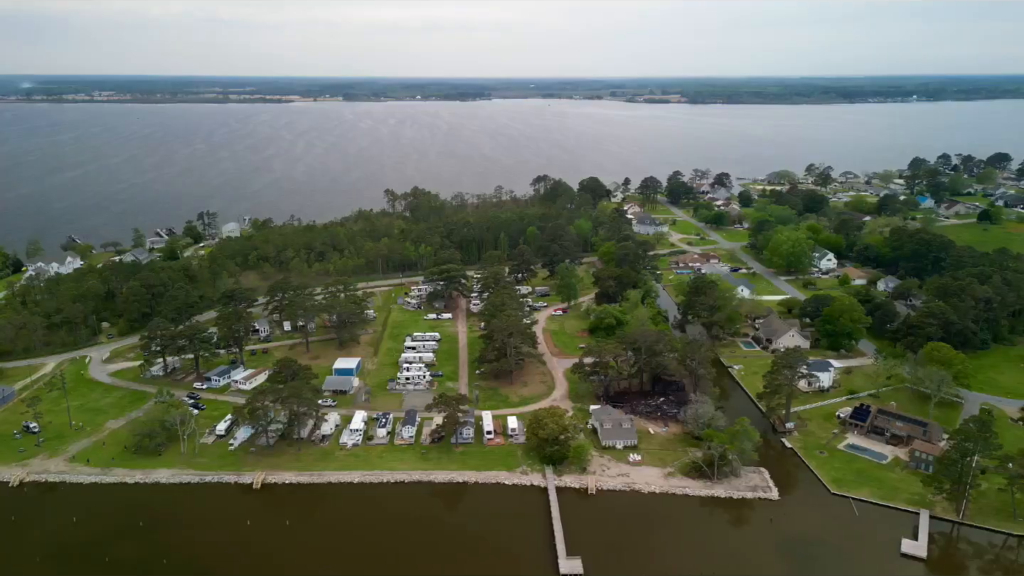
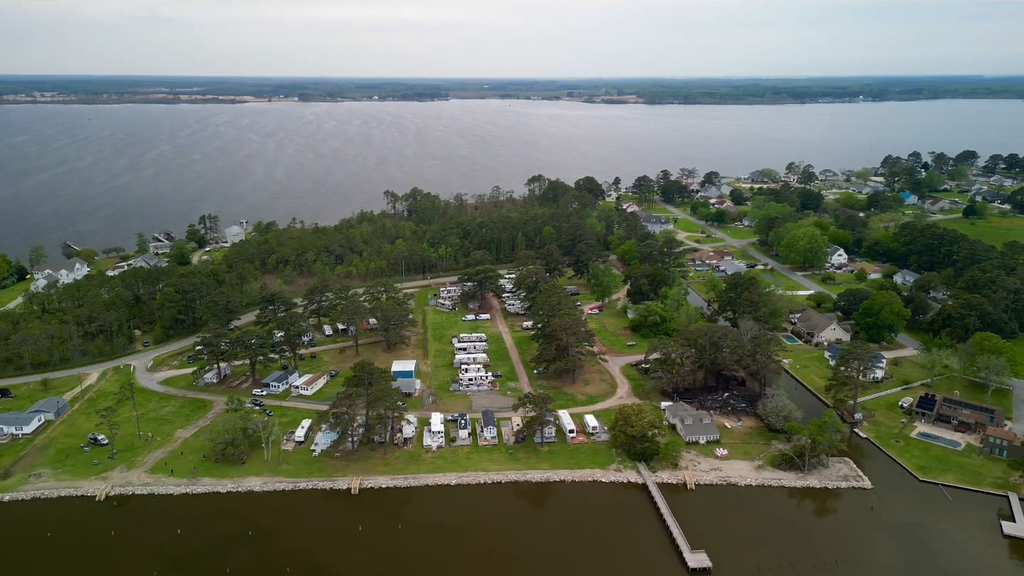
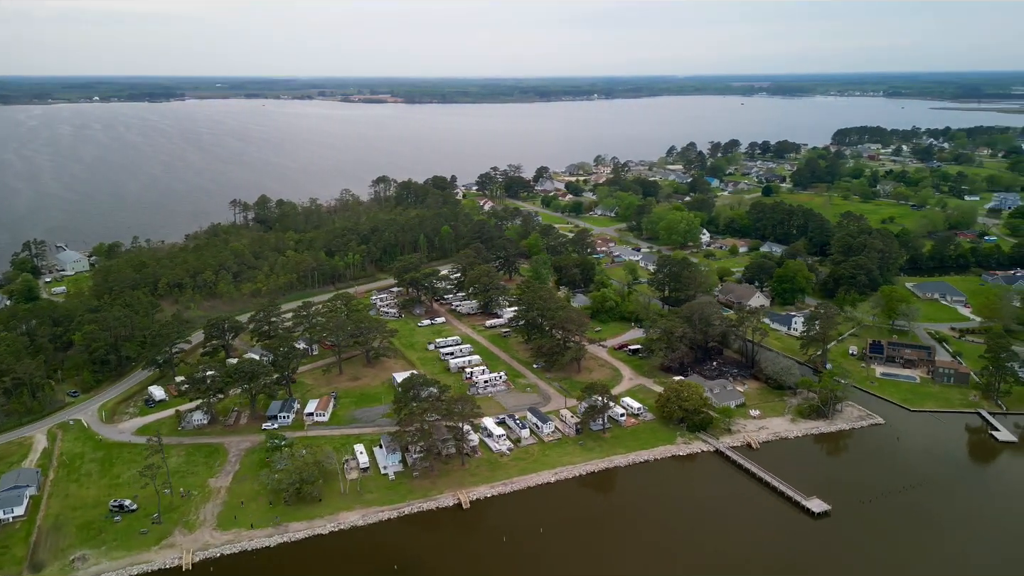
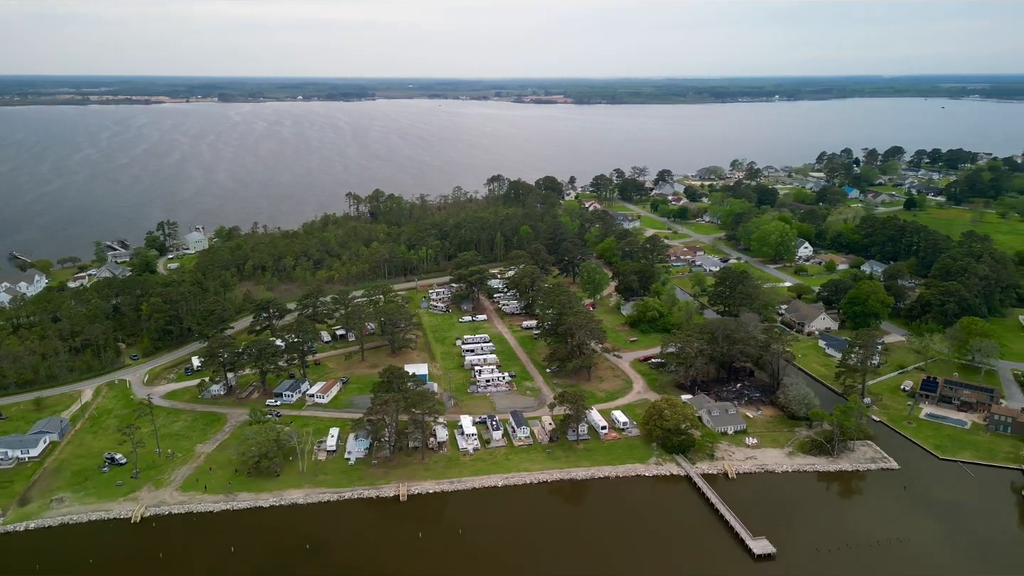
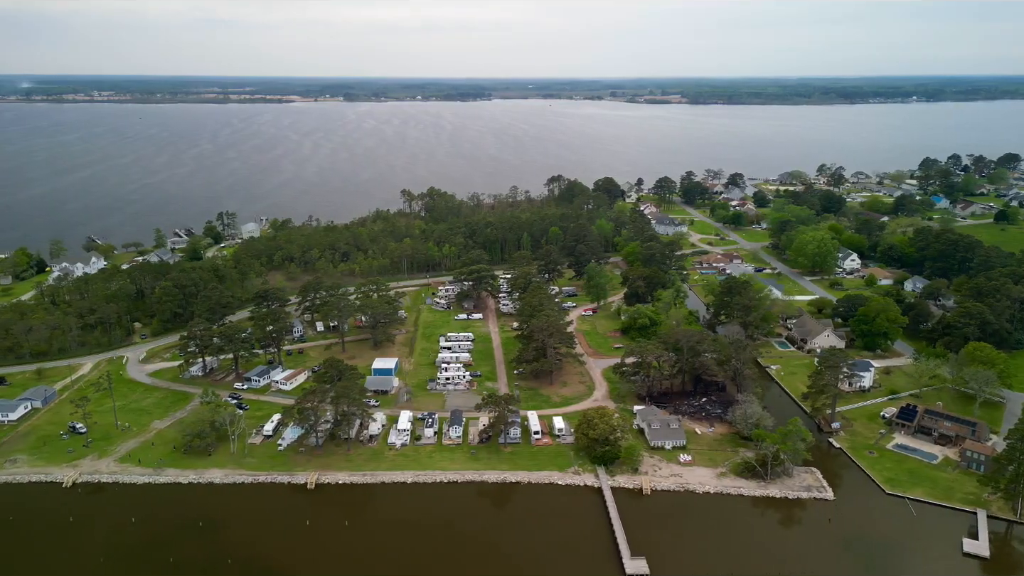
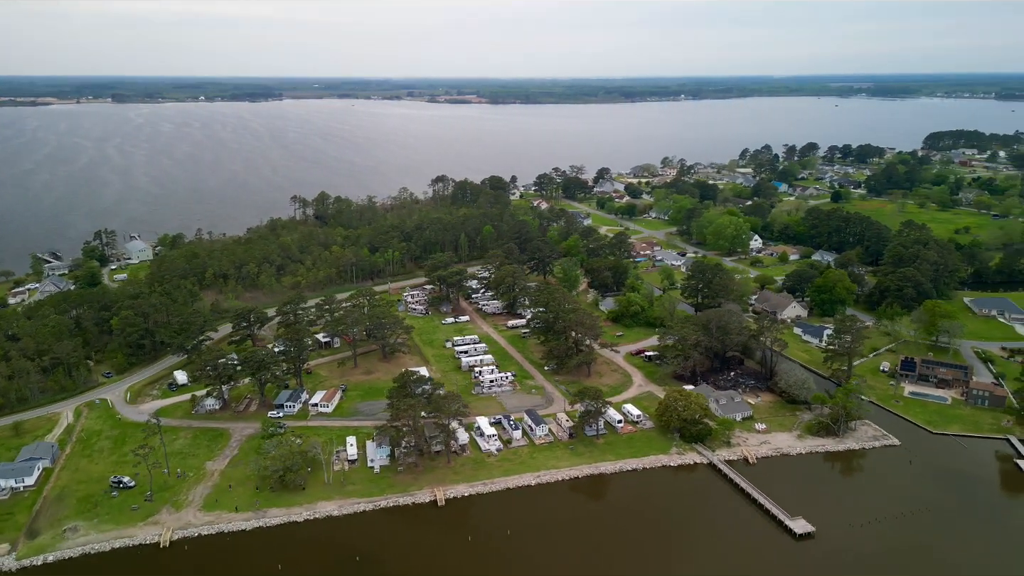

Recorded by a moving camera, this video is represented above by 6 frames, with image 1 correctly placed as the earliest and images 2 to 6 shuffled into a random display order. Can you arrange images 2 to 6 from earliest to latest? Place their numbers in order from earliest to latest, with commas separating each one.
5, 2, 4, 6, 3
